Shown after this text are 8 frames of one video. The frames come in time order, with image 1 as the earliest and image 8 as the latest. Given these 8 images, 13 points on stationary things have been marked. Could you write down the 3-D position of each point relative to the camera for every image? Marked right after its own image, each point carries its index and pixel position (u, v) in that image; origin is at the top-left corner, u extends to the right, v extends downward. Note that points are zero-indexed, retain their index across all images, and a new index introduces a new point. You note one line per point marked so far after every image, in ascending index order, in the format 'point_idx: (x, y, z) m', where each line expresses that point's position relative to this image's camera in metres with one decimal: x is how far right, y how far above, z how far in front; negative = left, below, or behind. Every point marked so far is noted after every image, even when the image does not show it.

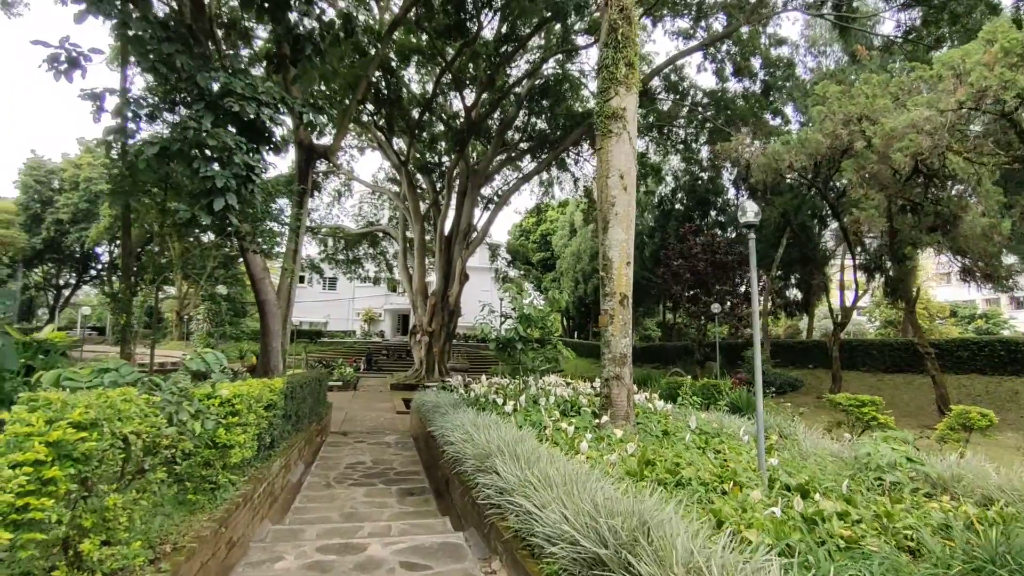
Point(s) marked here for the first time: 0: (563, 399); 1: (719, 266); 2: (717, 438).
0: (+0.5, -1.0, +4.9) m
1: (+5.4, +0.6, +14.1) m
2: (+1.4, -1.1, +3.7) m
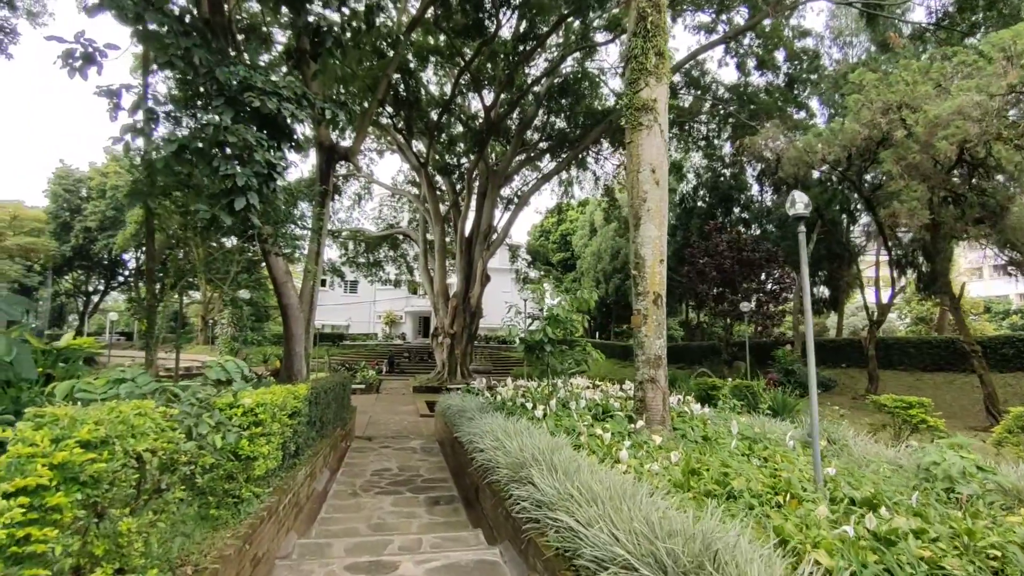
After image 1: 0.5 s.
0: (+0.7, -1.0, +4.8) m
1: (+6.0, +0.6, +13.7) m
2: (+1.6, -1.0, +3.5) m
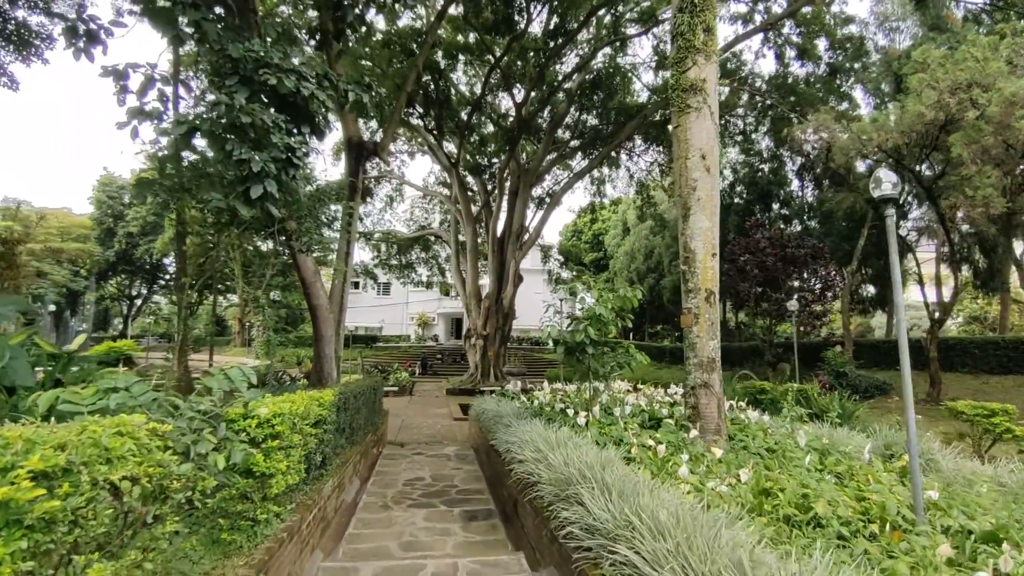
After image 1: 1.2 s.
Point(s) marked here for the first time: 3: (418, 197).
0: (+1.1, -1.0, +4.4) m
1: (+6.8, +0.7, +13.0) m
2: (+1.9, -1.0, +3.1) m
3: (-3.4, +3.3, +19.4) m
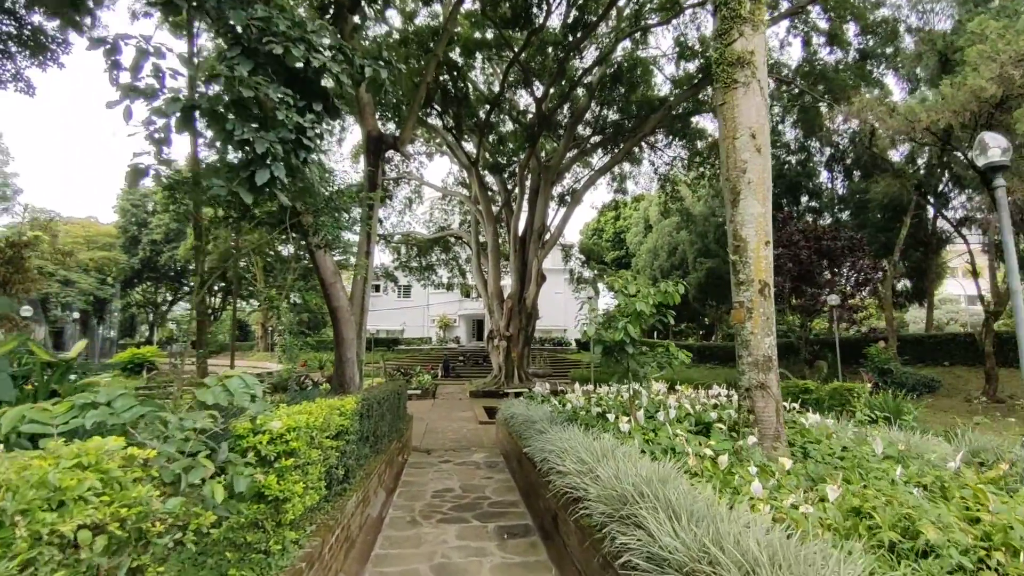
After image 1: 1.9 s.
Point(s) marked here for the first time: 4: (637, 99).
0: (+1.3, -1.0, +4.1) m
1: (+7.3, +0.8, +12.5) m
2: (+2.1, -0.9, +2.7) m
3: (-2.7, +3.2, +19.2) m
4: (+3.1, +4.7, +13.5) m
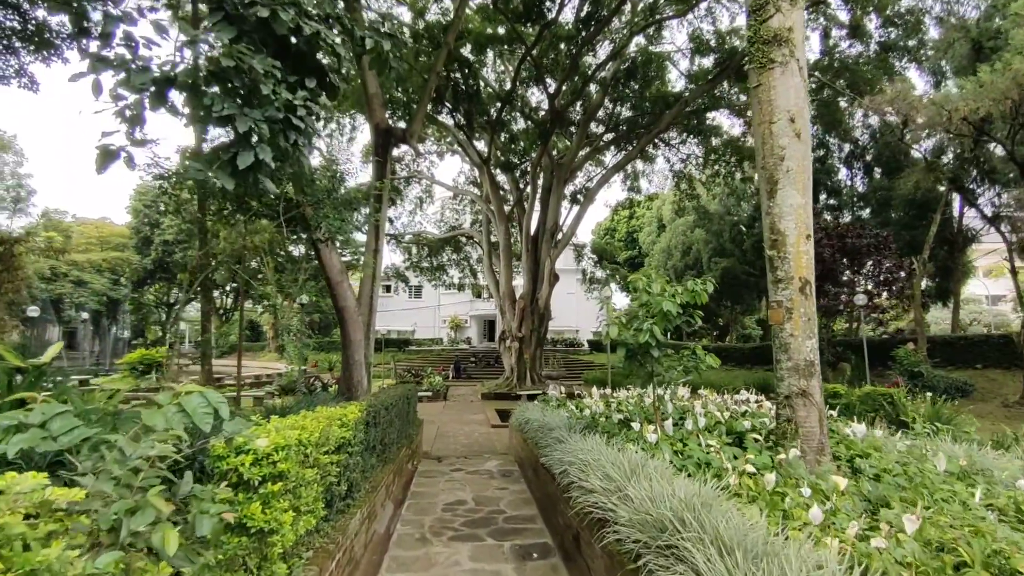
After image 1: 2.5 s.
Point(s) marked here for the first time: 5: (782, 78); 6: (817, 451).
0: (+1.4, -0.9, +3.8) m
1: (+7.6, +0.8, +12.0) m
2: (+2.2, -0.9, +2.4) m
3: (-2.3, +3.2, +19.0) m
4: (+3.4, +4.7, +13.1) m
5: (+1.7, +1.3, +3.3) m
6: (+1.7, -0.9, +3.0) m
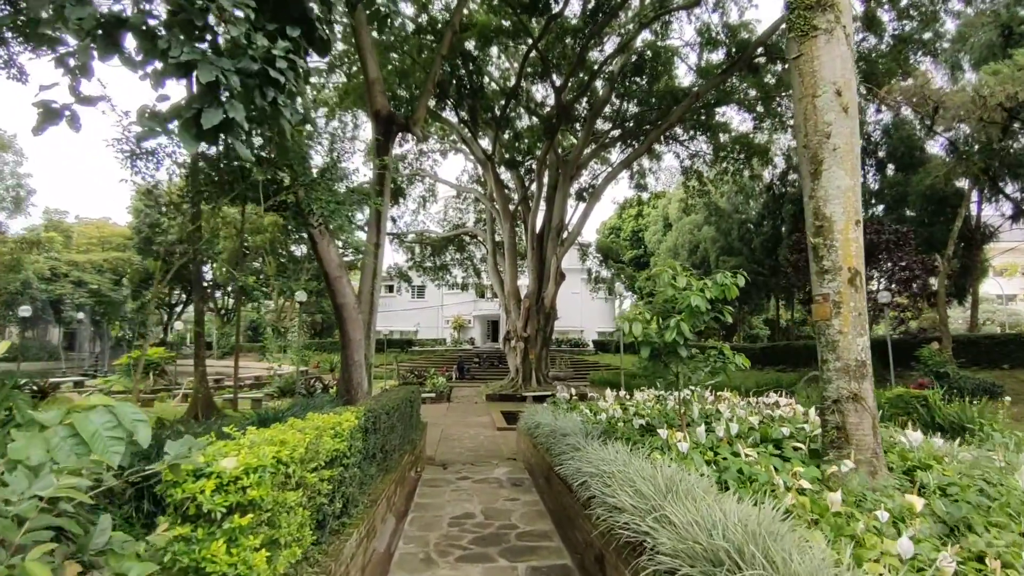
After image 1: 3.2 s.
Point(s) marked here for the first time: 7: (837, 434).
0: (+1.5, -0.9, +3.4) m
1: (+7.7, +0.9, +11.7) m
2: (+2.3, -0.9, +2.1) m
3: (-2.1, +3.2, +18.7) m
4: (+3.5, +4.8, +12.8) m
5: (+1.8, +1.4, +3.0) m
6: (+1.8, -0.9, +2.7) m
7: (+1.7, -0.8, +2.8) m
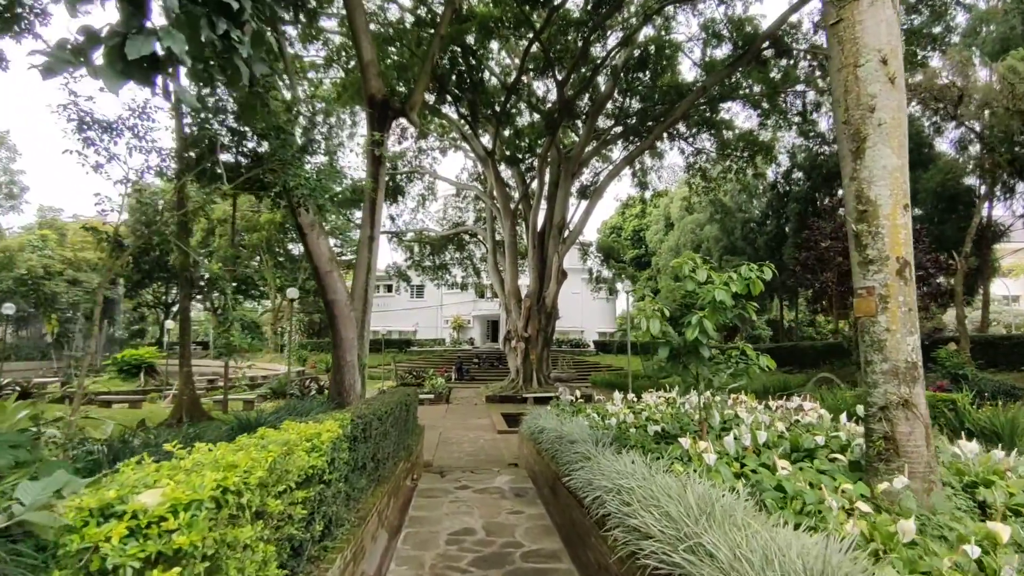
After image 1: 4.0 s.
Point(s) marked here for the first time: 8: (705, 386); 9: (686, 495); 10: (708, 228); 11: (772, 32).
0: (+1.6, -0.9, +3.1) m
1: (+7.8, +0.9, +11.4) m
2: (+2.3, -0.8, +1.8) m
3: (-2.1, +3.3, +18.4) m
4: (+3.6, +4.8, +12.5) m
5: (+1.8, +1.4, +2.7) m
6: (+1.9, -0.8, +2.4) m
7: (+1.7, -0.7, +2.5) m
8: (+1.2, -0.6, +3.4) m
9: (+0.7, -0.8, +2.1) m
10: (+7.3, +2.2, +19.8) m
11: (+5.3, +5.2, +10.8) m
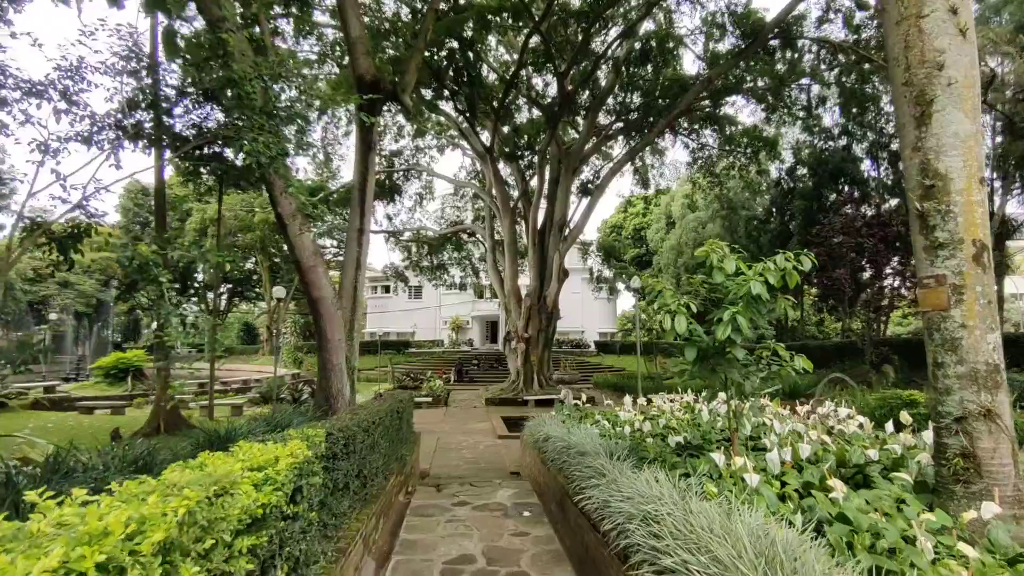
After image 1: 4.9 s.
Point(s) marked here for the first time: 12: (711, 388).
0: (+1.6, -0.8, +2.7) m
1: (+7.8, +0.9, +11.0) m
2: (+2.3, -0.8, +1.4) m
3: (-2.1, +3.3, +18.0) m
4: (+3.5, +4.8, +12.1) m
5: (+1.8, +1.5, +2.3) m
6: (+1.9, -0.8, +2.0) m
7: (+1.8, -0.7, +2.1) m
8: (+1.3, -0.6, +3.0) m
9: (+0.8, -0.8, +1.7) m
10: (+7.3, +2.3, +19.5) m
11: (+5.2, +5.2, +10.4) m
12: (+1.1, -0.6, +3.1) m
